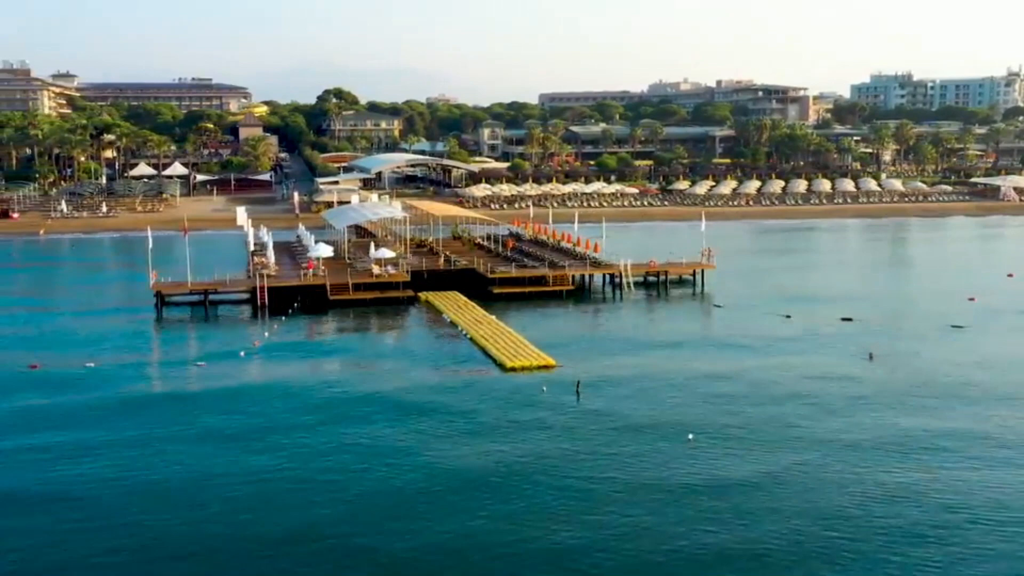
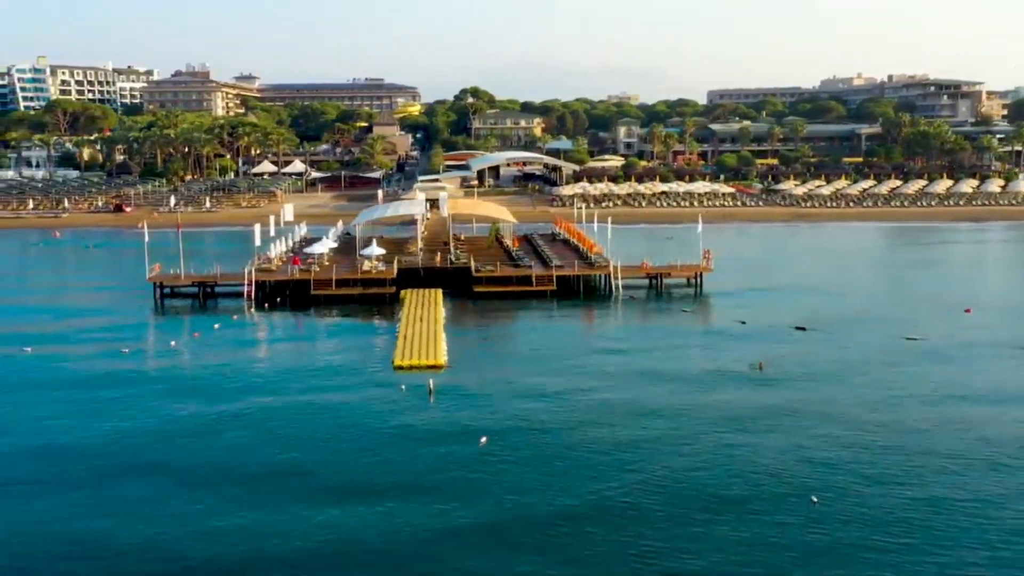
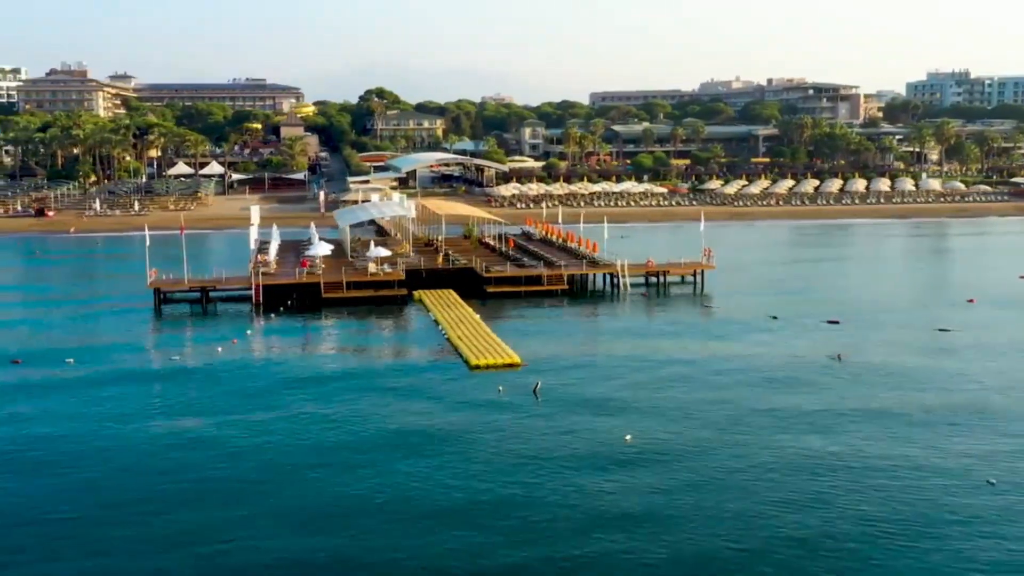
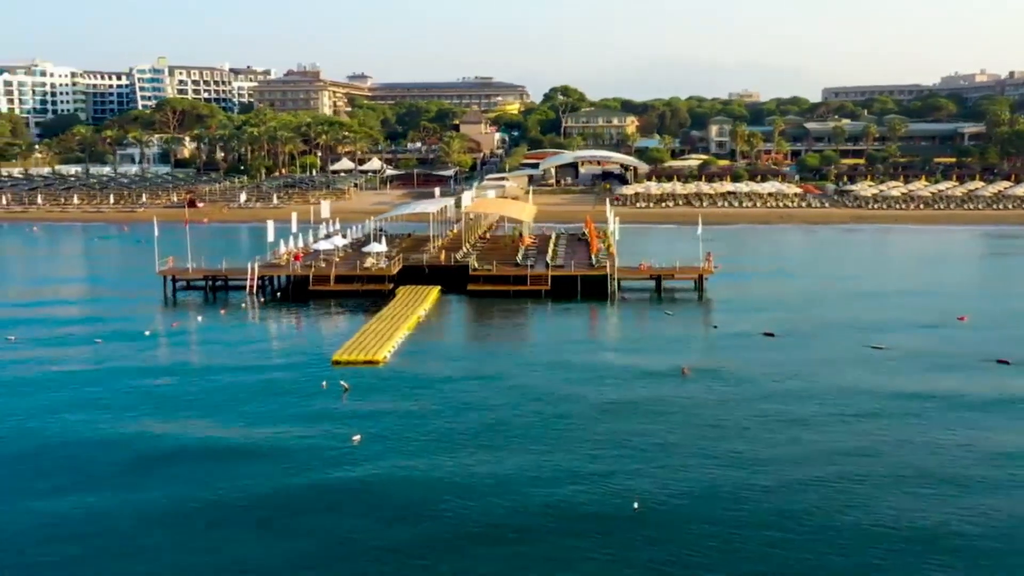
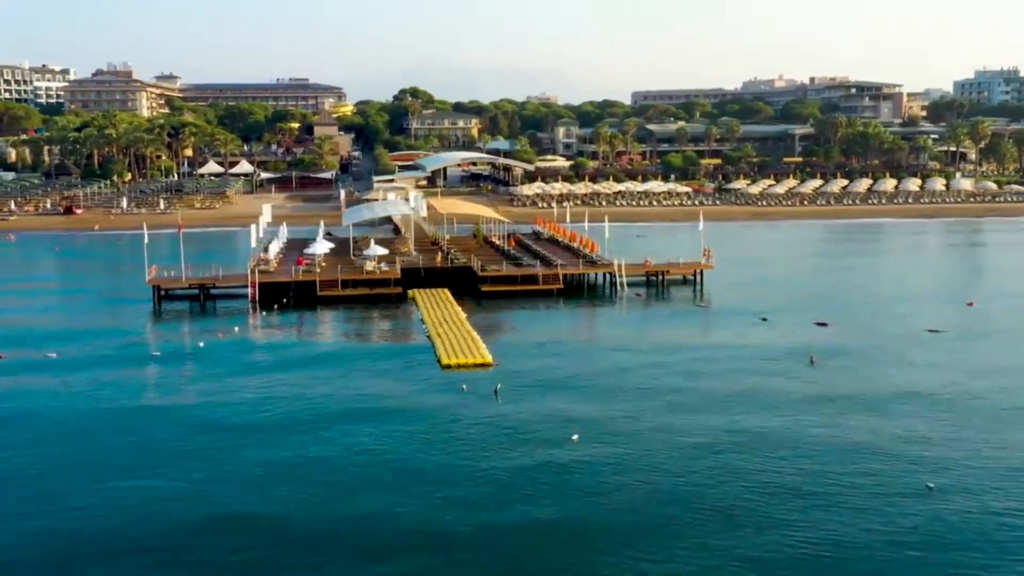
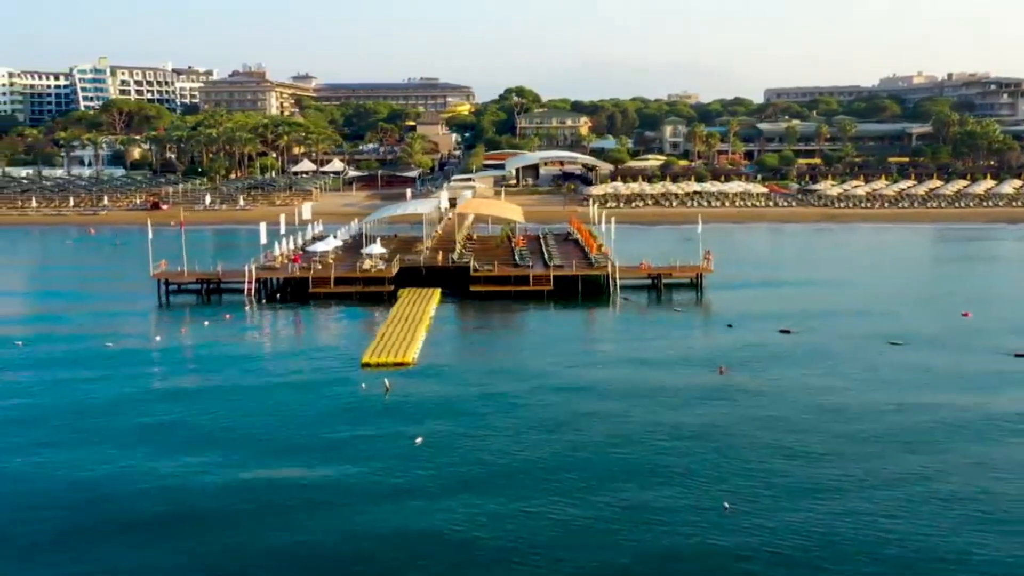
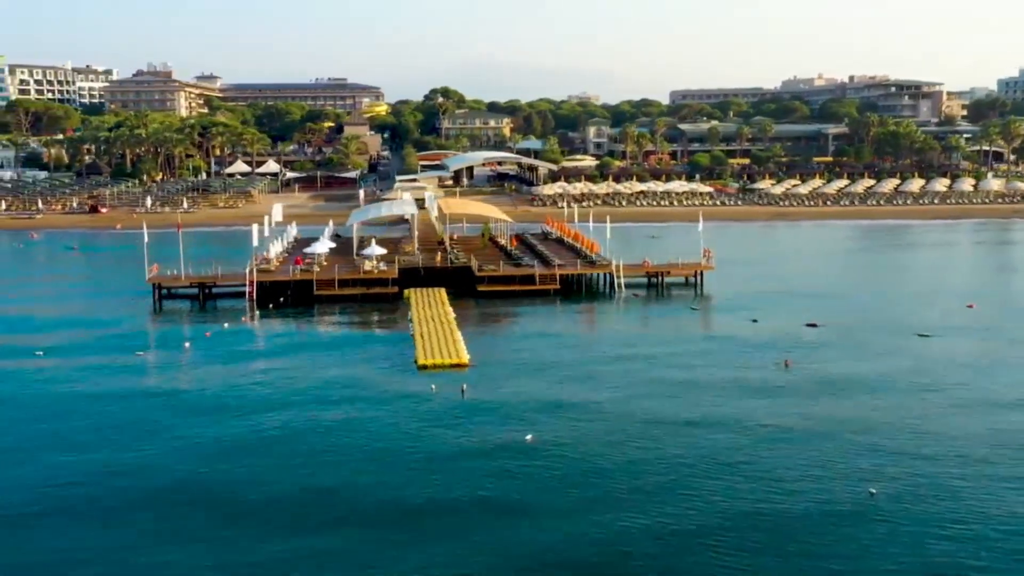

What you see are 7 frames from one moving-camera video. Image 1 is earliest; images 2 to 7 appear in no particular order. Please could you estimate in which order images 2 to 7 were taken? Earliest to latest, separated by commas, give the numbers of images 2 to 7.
3, 5, 7, 2, 6, 4
